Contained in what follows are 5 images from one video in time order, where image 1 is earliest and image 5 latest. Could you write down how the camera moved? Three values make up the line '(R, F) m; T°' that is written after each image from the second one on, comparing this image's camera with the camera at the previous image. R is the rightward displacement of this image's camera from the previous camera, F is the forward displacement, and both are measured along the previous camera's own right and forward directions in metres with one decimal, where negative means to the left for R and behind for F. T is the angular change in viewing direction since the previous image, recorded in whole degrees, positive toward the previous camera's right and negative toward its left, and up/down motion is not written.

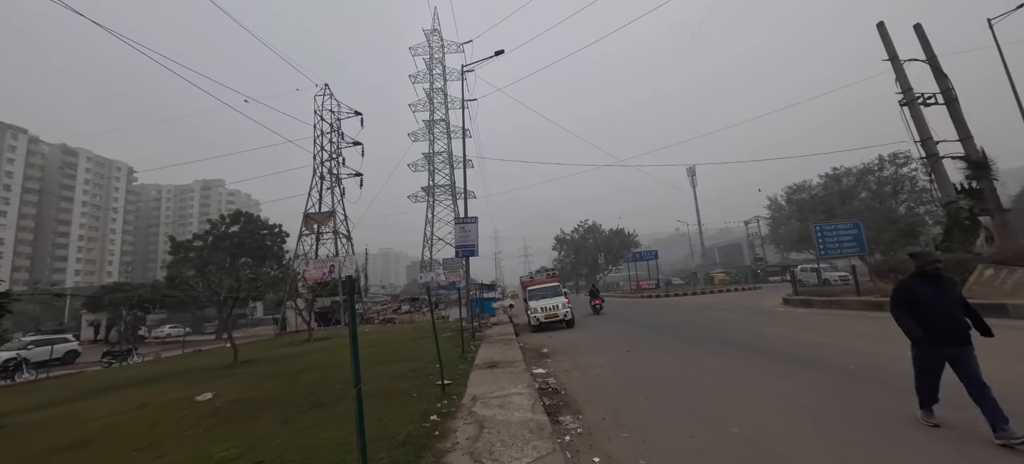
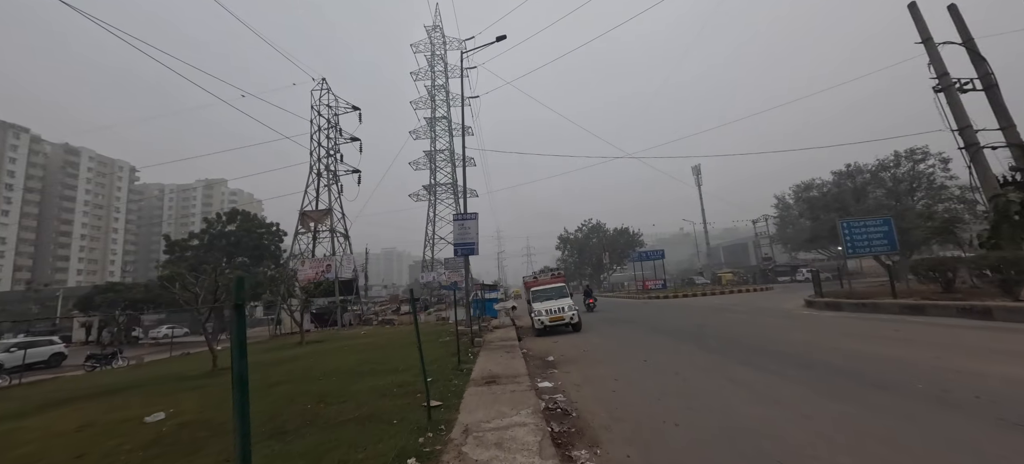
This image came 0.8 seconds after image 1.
(0.0, +1.1) m; 0°
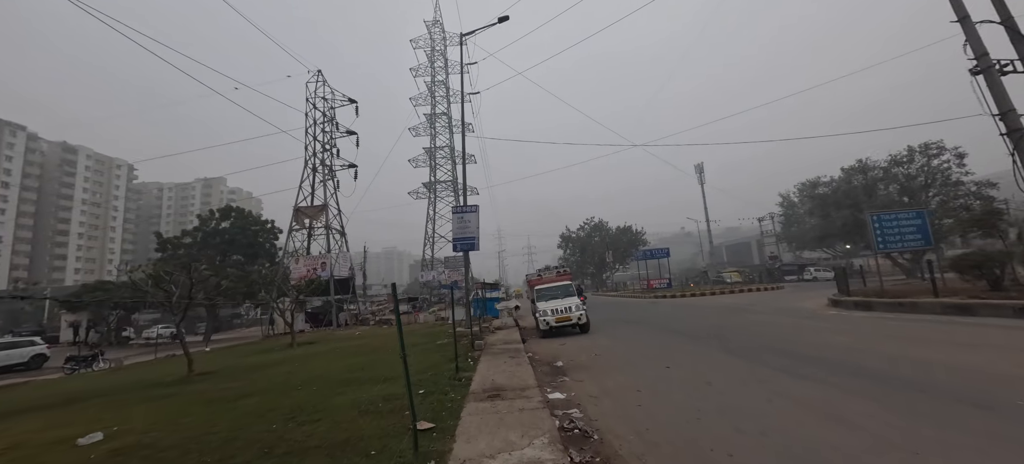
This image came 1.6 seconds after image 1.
(-0.1, +1.1) m; 0°
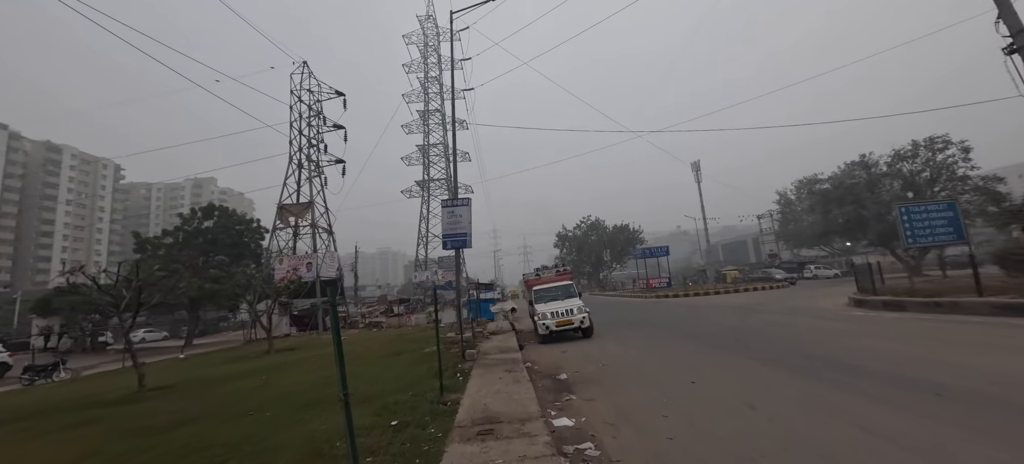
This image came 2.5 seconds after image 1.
(0.0, +1.3) m; +1°
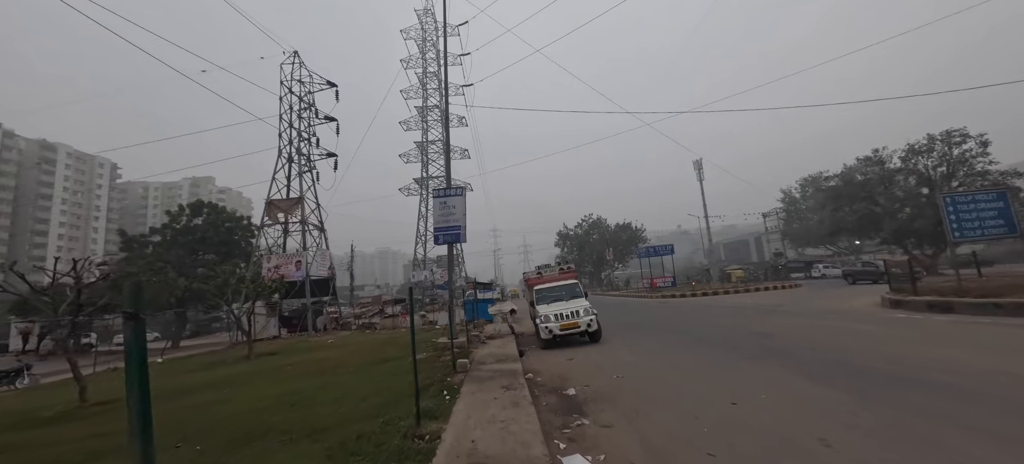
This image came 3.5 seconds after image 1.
(0.0, +1.3) m; 0°
